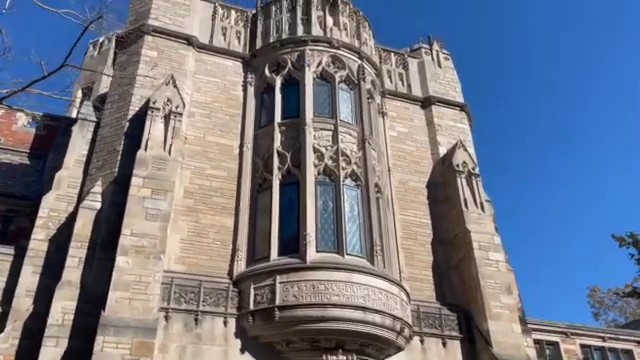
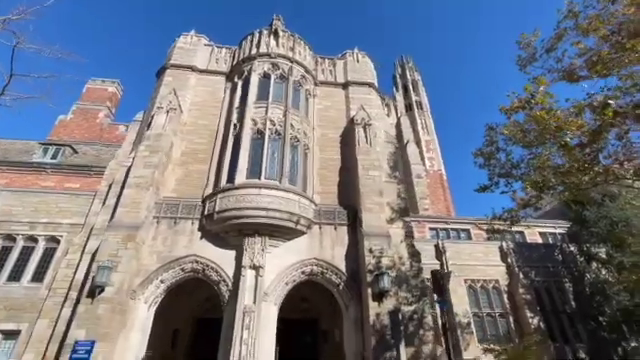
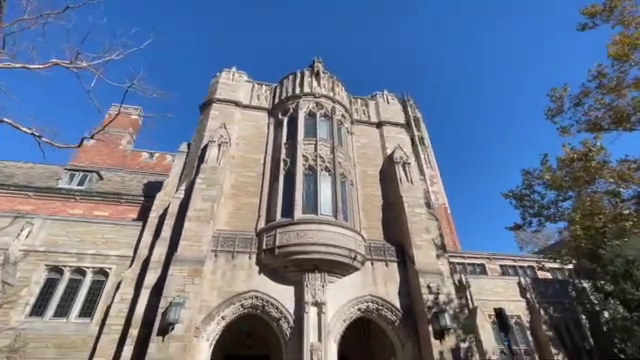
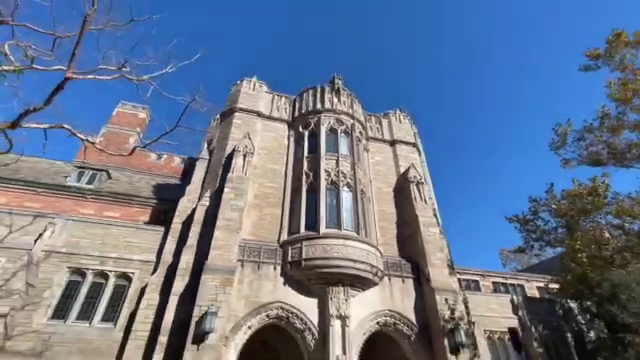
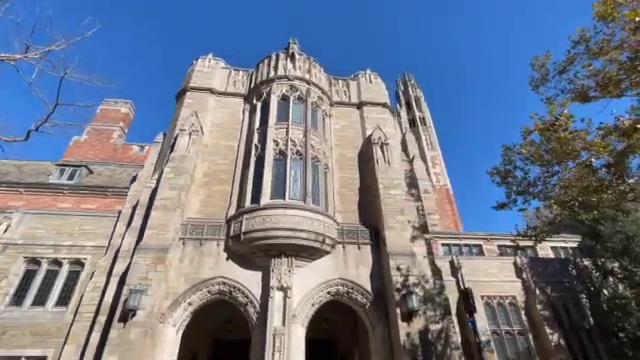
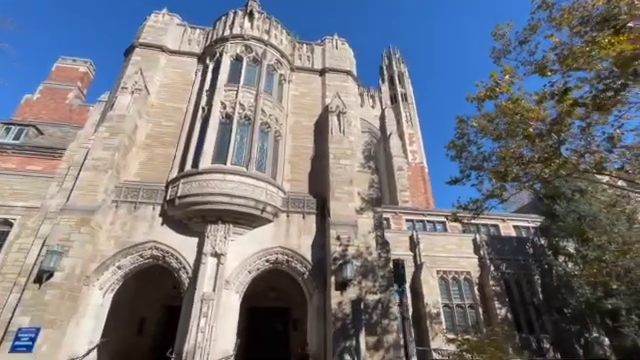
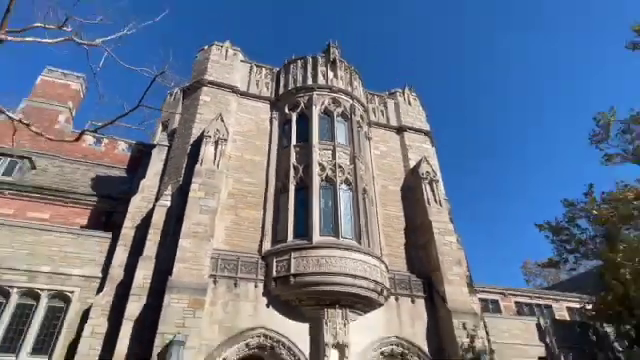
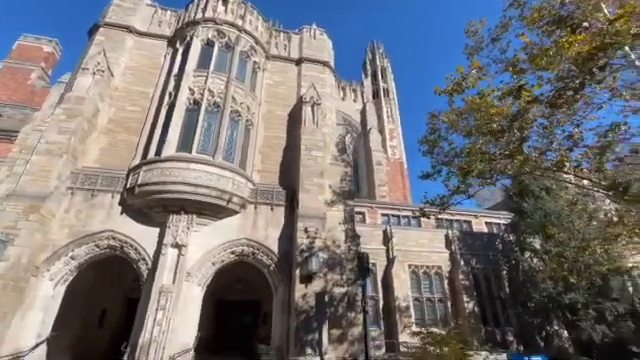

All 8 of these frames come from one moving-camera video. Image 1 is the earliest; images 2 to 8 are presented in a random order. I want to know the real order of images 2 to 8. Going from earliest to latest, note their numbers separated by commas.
7, 4, 3, 5, 2, 6, 8
